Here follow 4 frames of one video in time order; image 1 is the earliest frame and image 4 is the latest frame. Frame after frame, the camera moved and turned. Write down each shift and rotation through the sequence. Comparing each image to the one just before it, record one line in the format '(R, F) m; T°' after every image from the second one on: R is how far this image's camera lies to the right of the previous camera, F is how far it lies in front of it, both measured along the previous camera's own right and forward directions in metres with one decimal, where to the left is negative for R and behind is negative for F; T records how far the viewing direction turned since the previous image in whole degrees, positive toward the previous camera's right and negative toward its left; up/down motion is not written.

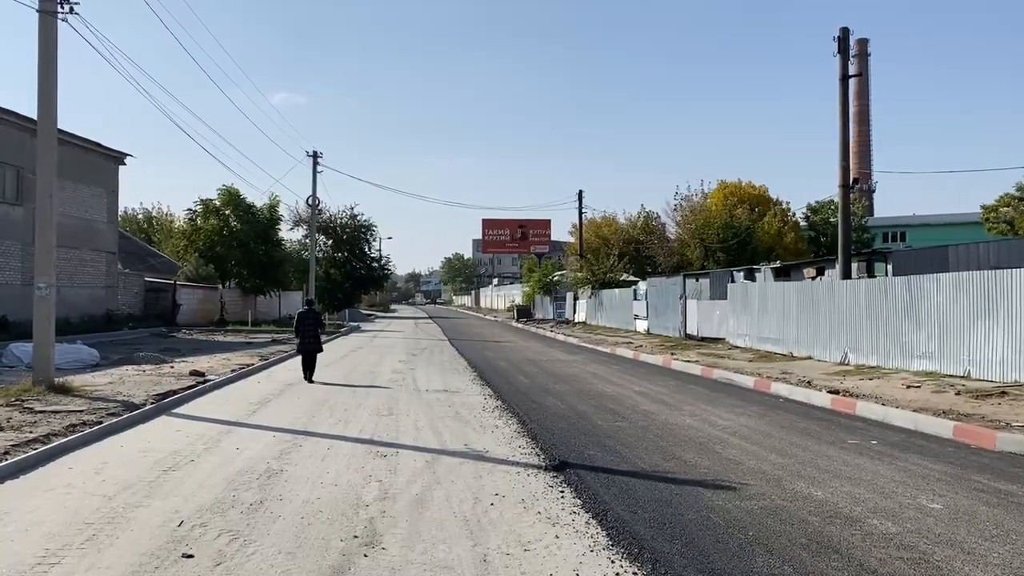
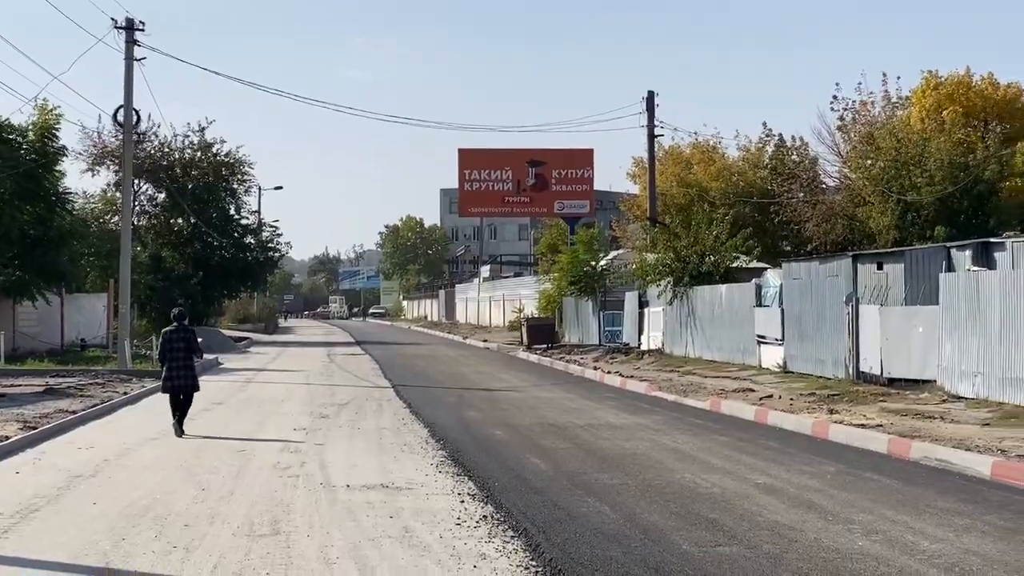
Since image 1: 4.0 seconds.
(+0.8, +10.1) m; -5°
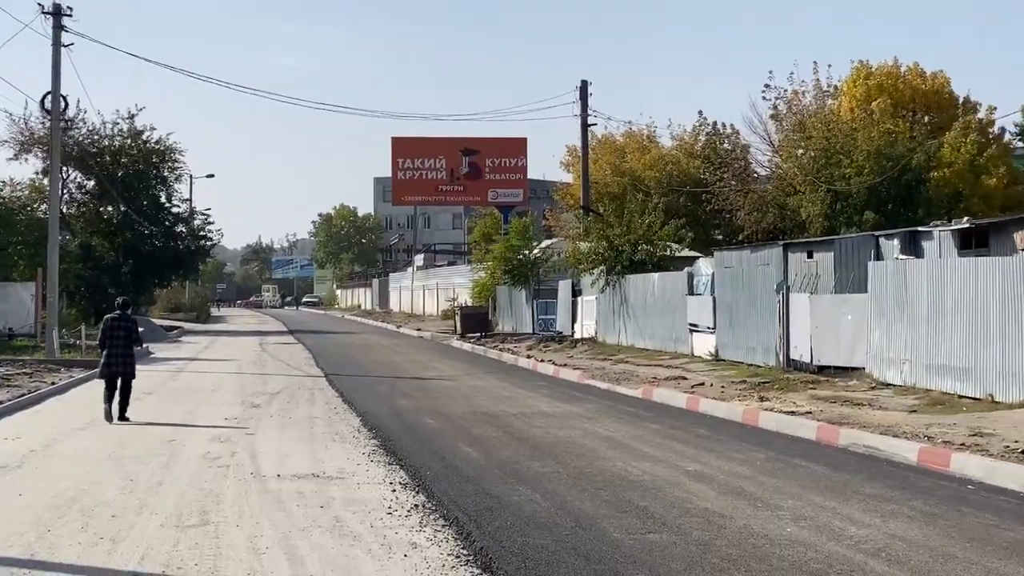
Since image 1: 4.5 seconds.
(+0.2, 0.0) m; +2°
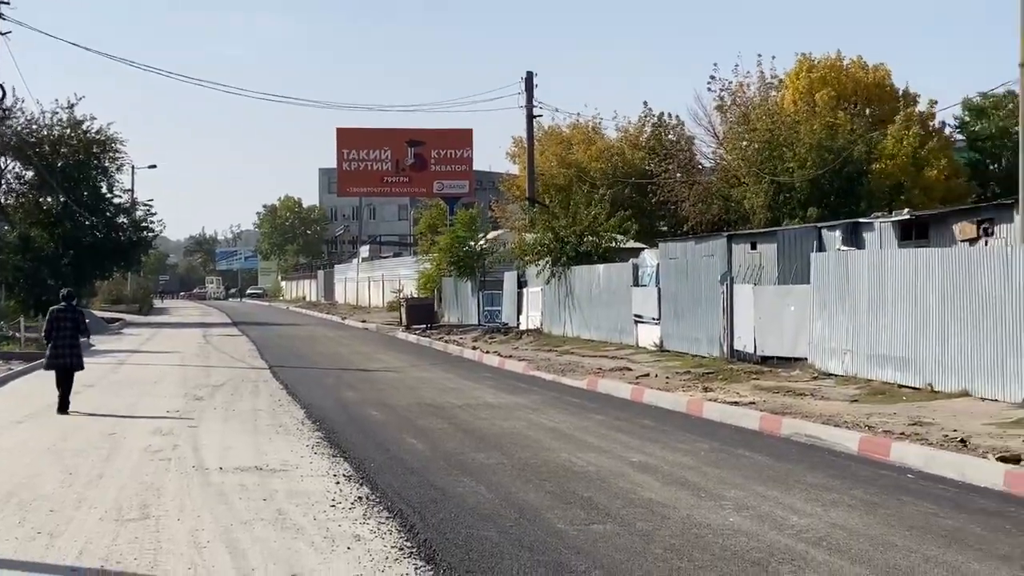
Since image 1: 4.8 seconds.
(+0.1, 0.0) m; +2°
